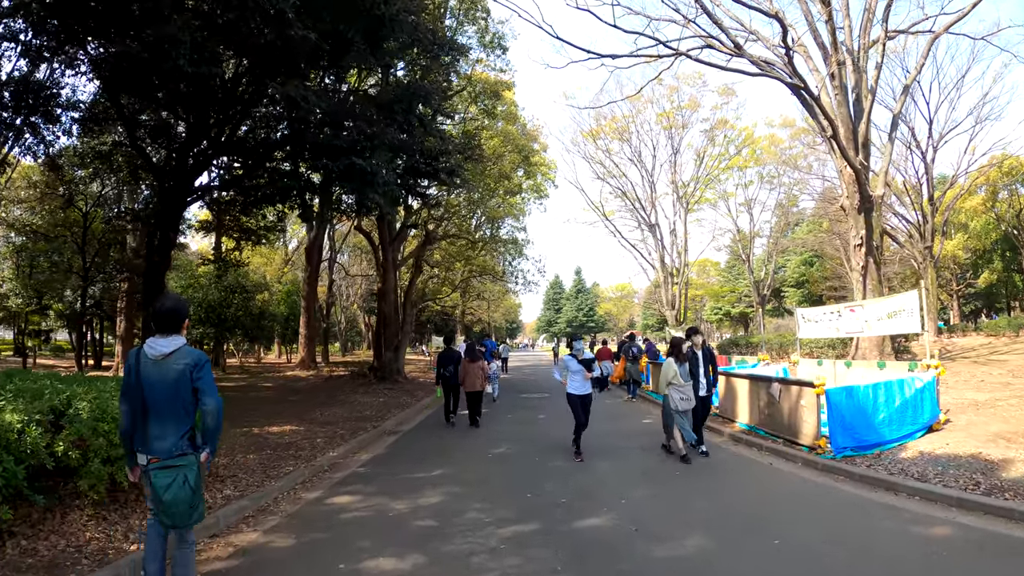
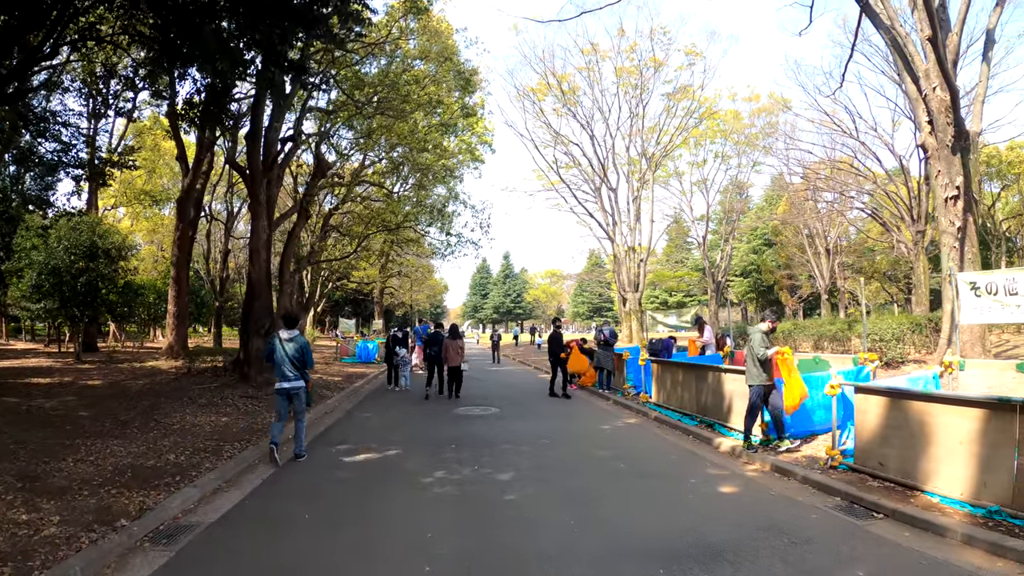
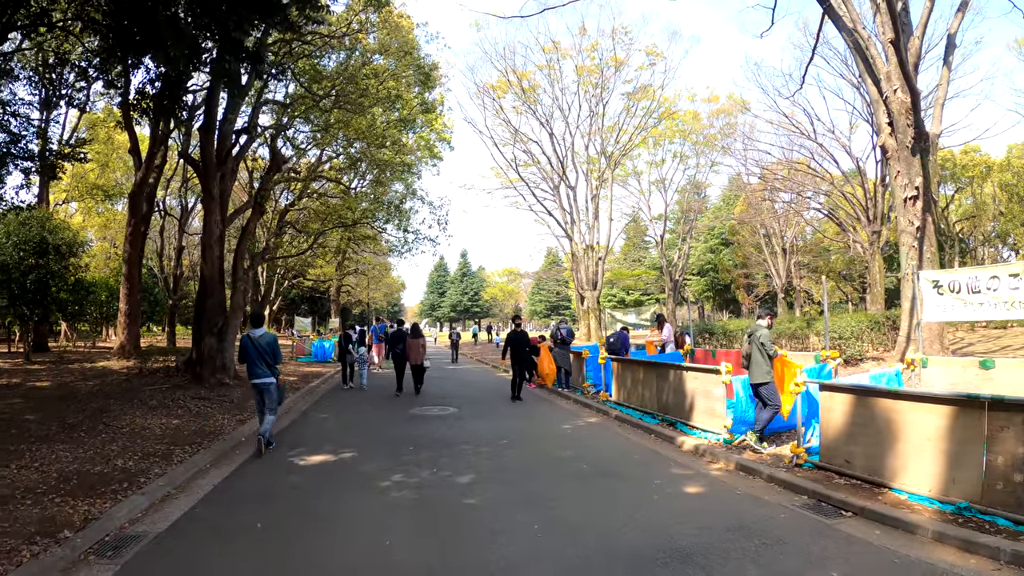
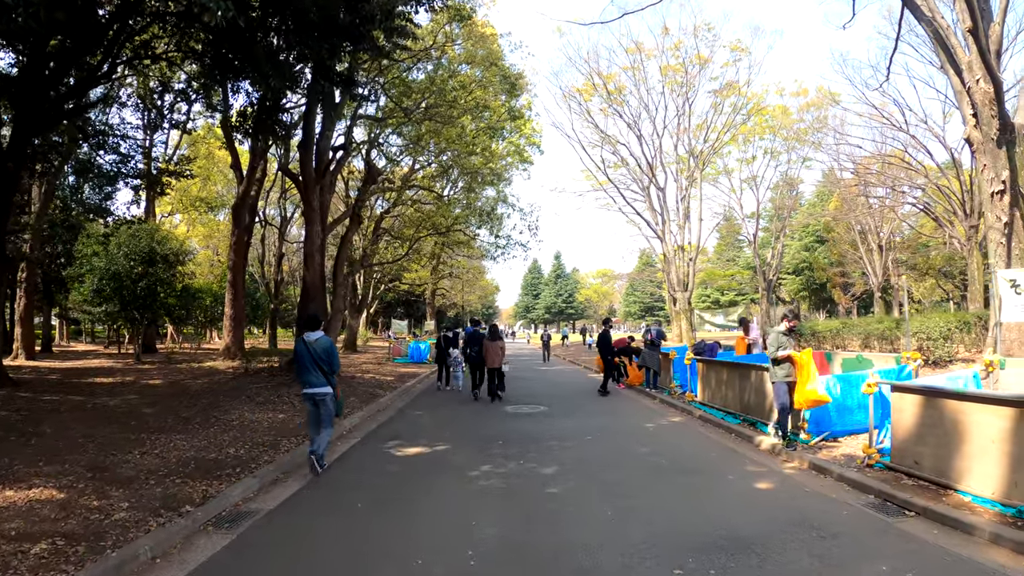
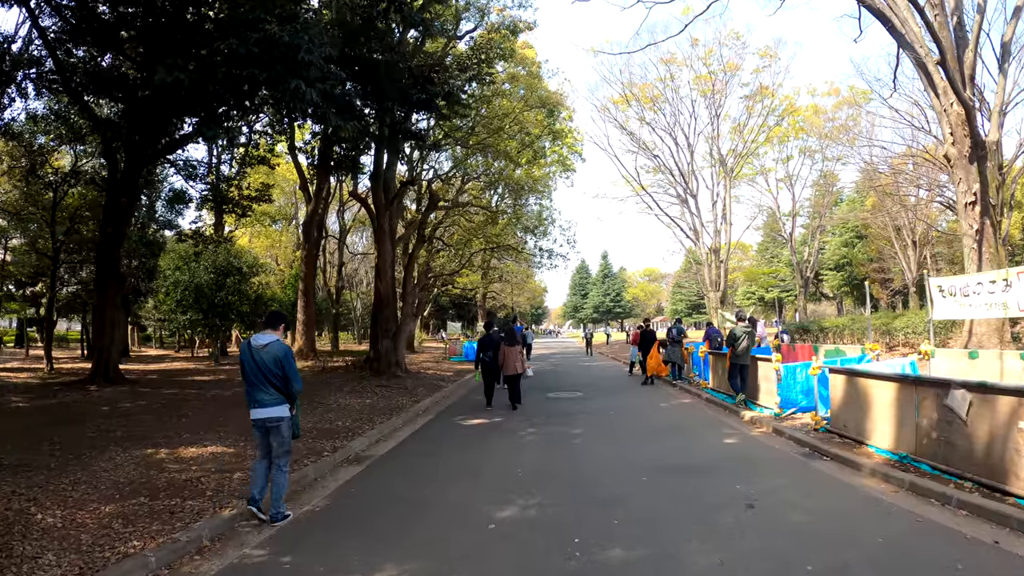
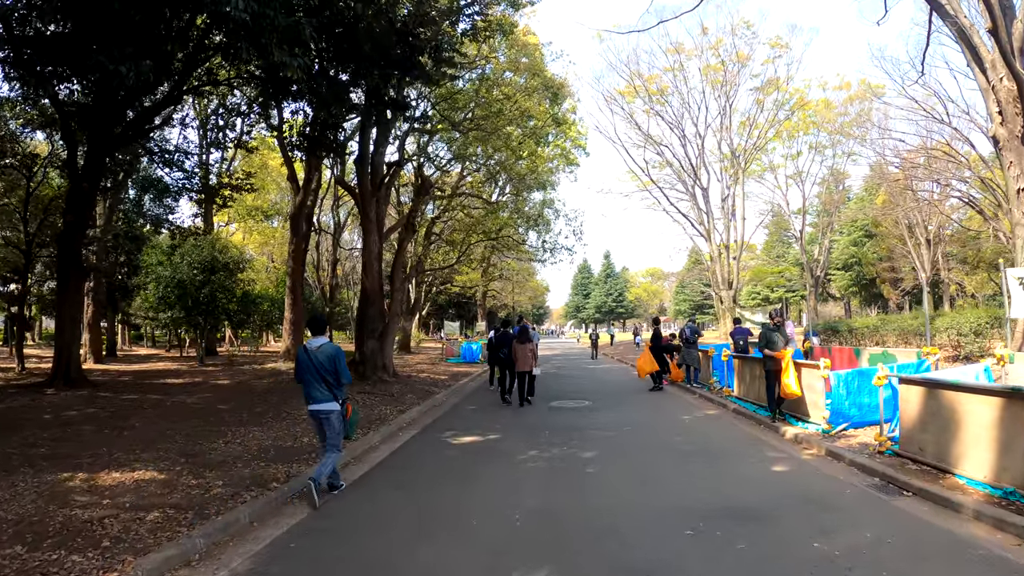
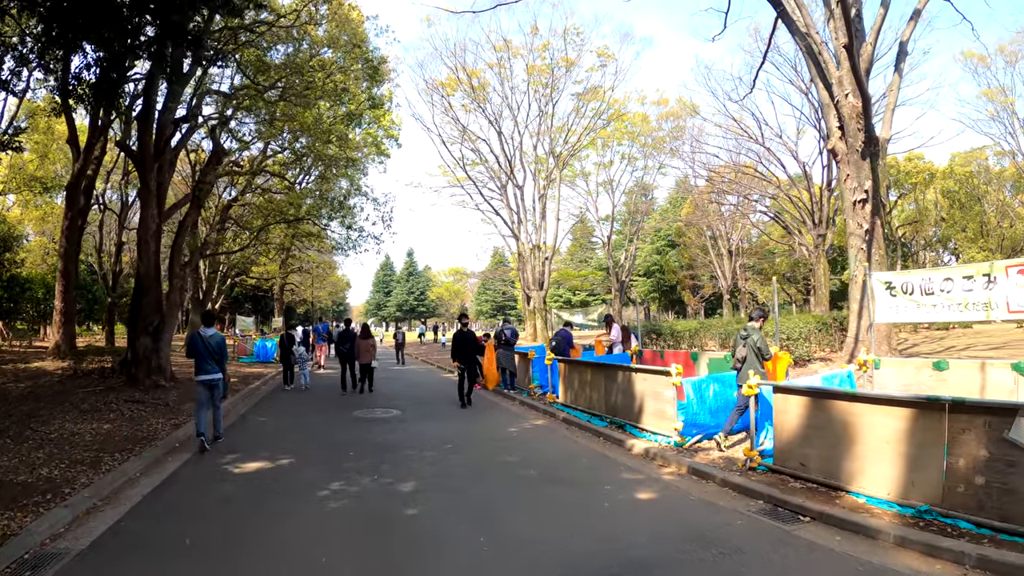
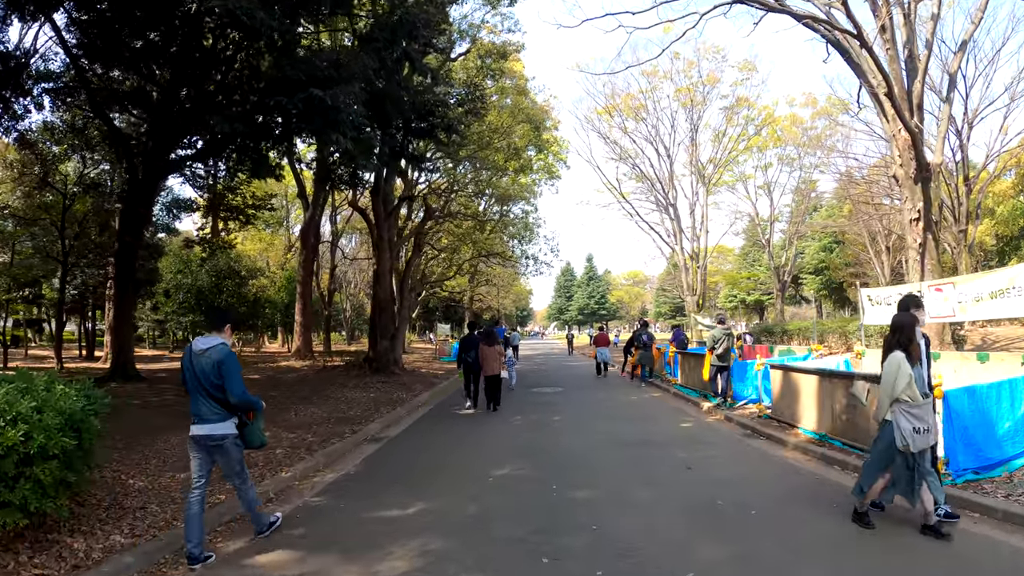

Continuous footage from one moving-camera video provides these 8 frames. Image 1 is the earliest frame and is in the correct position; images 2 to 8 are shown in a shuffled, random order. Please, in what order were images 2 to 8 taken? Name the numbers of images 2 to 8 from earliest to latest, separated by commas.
8, 5, 6, 4, 2, 3, 7
